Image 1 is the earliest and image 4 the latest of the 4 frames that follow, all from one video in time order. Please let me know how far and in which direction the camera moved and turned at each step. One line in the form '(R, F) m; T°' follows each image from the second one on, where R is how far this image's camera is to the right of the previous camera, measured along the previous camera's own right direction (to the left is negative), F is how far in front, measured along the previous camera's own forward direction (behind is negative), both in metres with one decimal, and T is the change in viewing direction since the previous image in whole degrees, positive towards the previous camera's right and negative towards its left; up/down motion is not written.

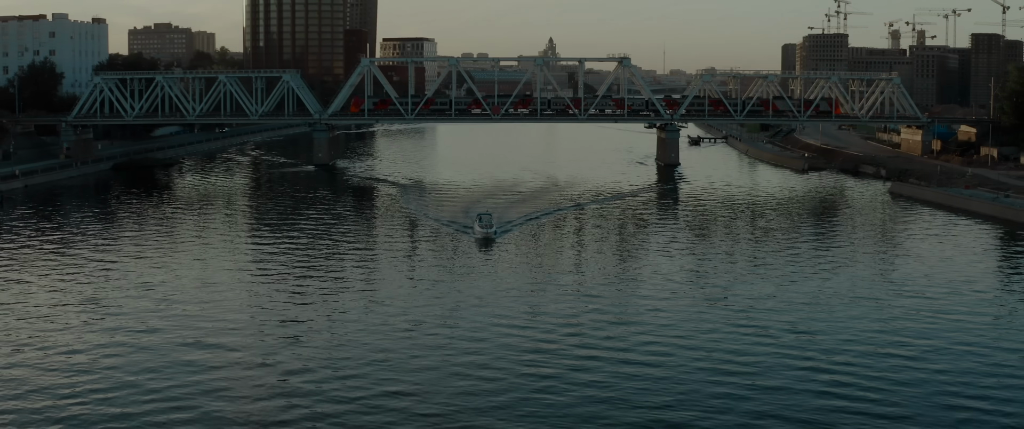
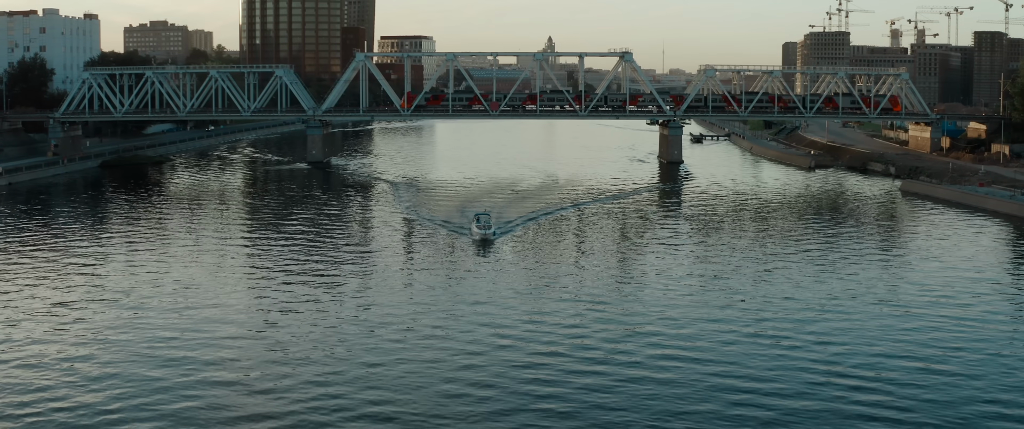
(0.0, +2.0) m; 0°
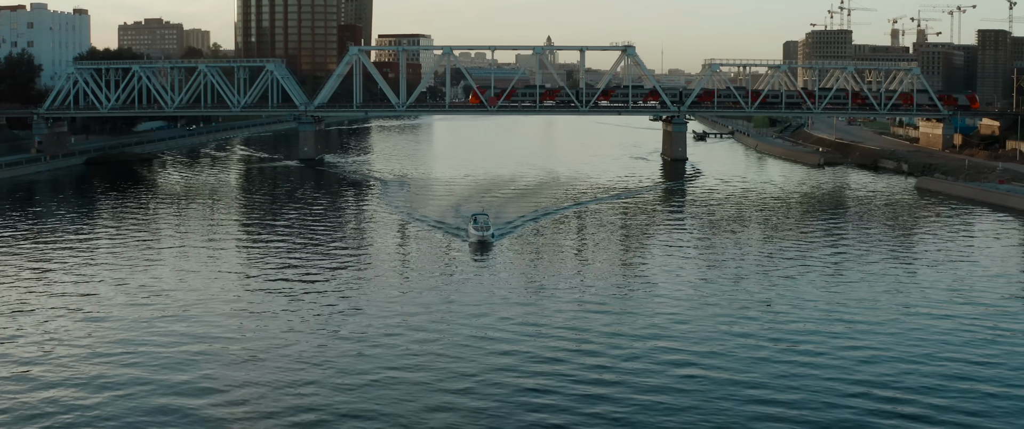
(0.0, +2.5) m; 0°
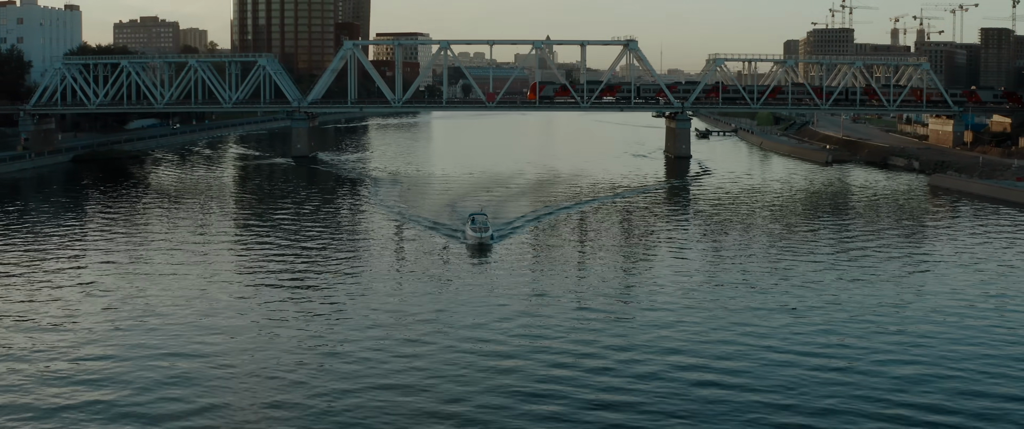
(0.0, +2.1) m; 0°
